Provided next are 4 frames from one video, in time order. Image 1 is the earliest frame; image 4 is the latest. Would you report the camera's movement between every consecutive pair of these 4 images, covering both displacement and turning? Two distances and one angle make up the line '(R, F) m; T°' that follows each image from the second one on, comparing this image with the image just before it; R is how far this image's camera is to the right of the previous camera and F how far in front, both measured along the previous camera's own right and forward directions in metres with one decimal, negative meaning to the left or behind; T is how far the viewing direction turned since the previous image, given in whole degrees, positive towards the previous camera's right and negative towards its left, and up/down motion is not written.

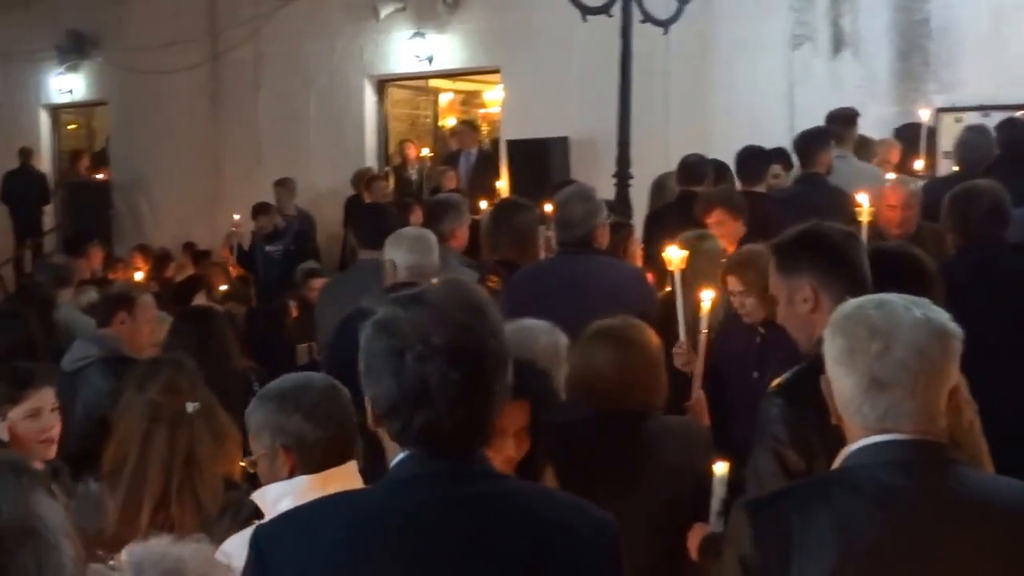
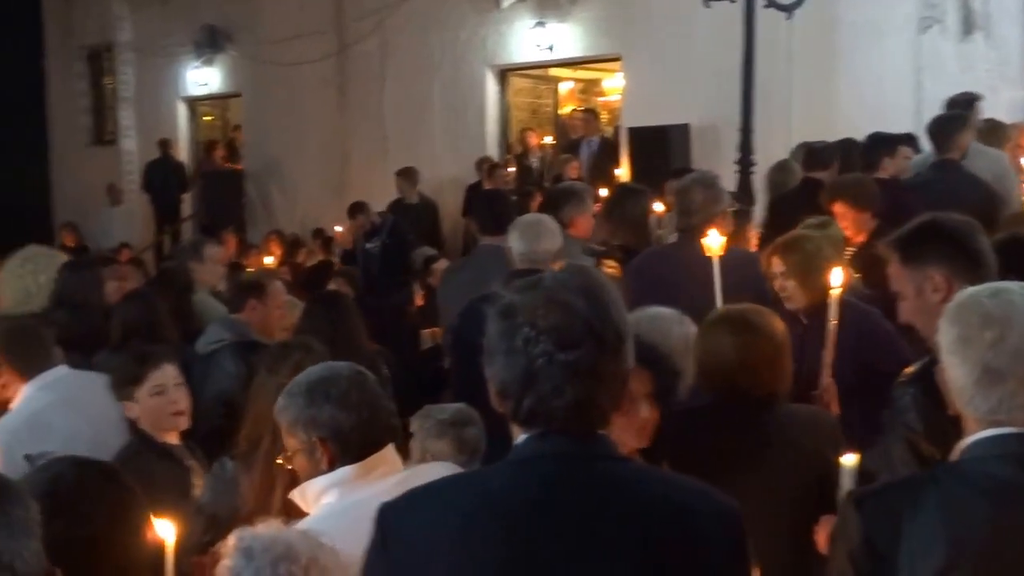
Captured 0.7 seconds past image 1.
(0.0, 0.0) m; -6°
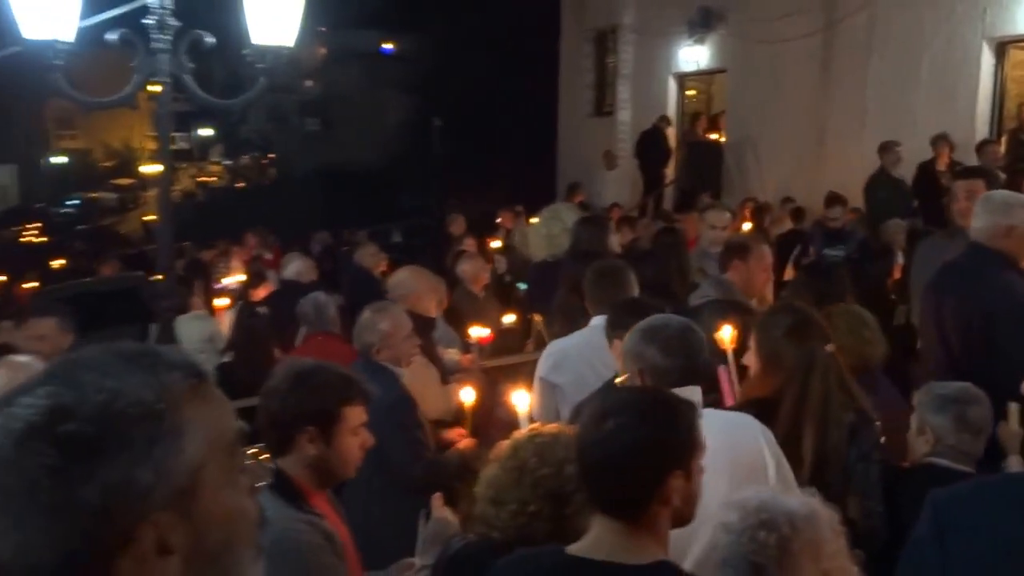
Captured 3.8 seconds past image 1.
(-0.1, -0.4) m; -23°
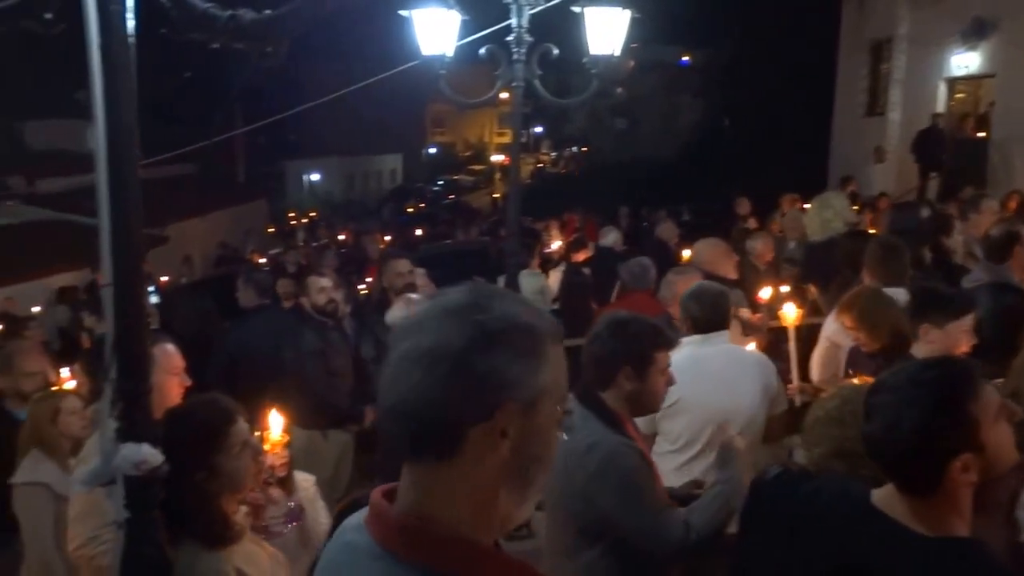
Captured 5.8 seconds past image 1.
(-0.1, -1.2) m; -14°
